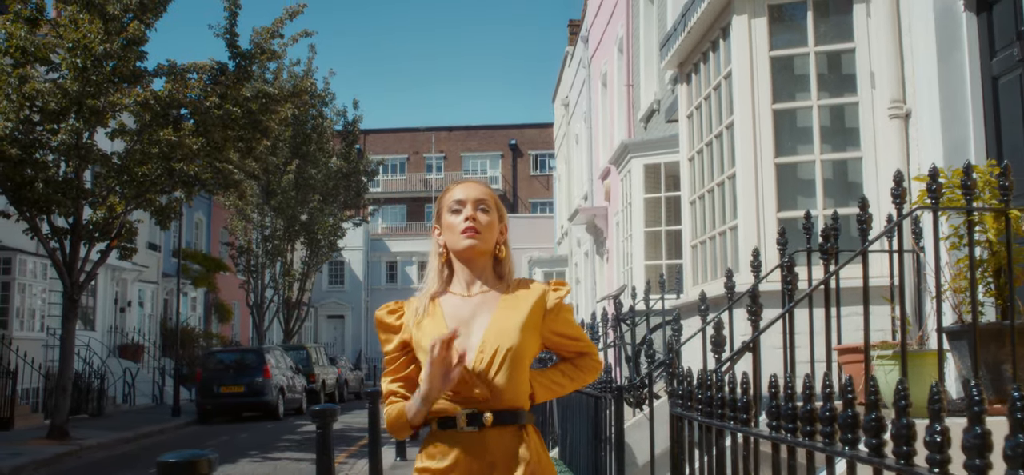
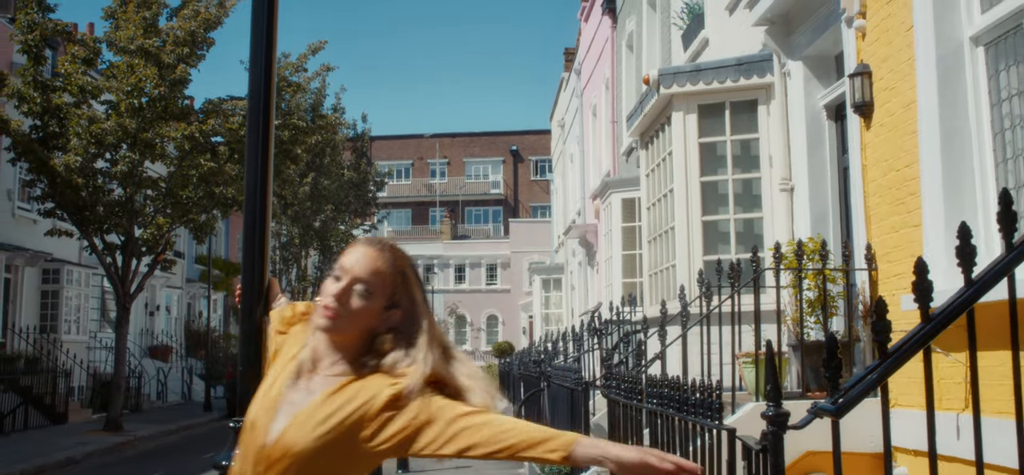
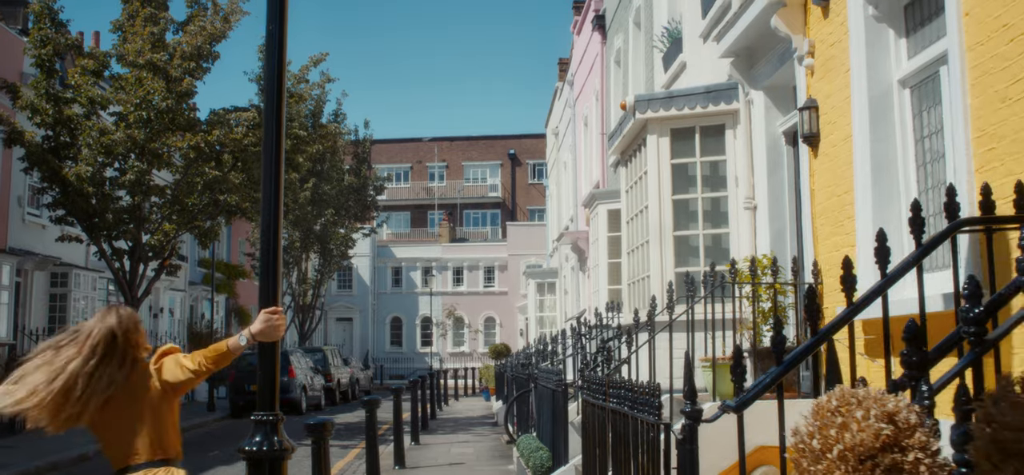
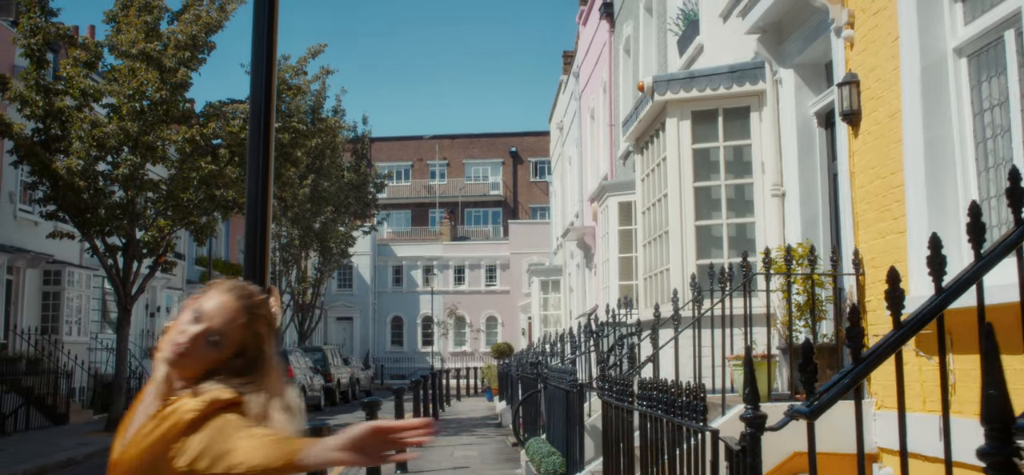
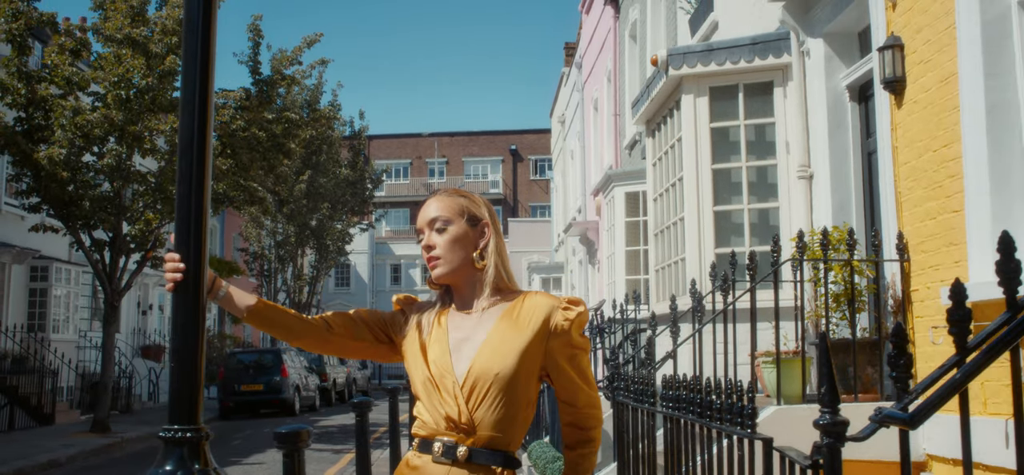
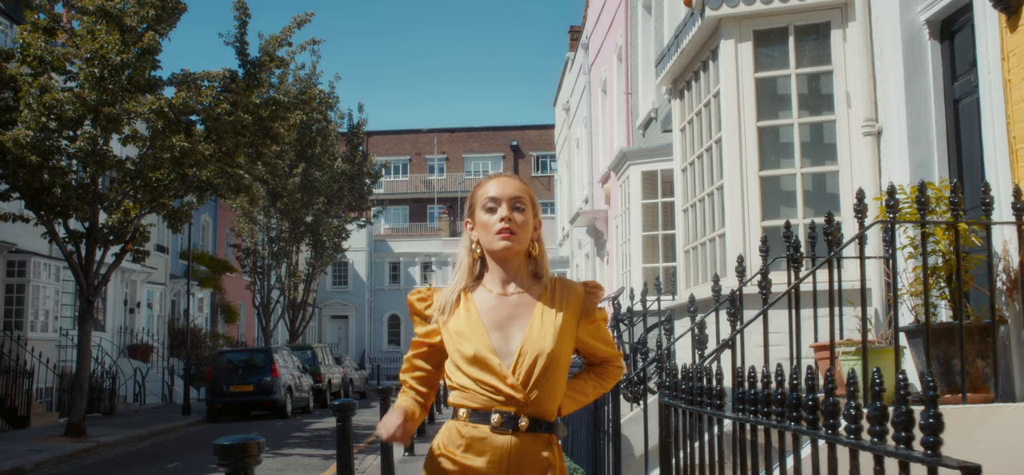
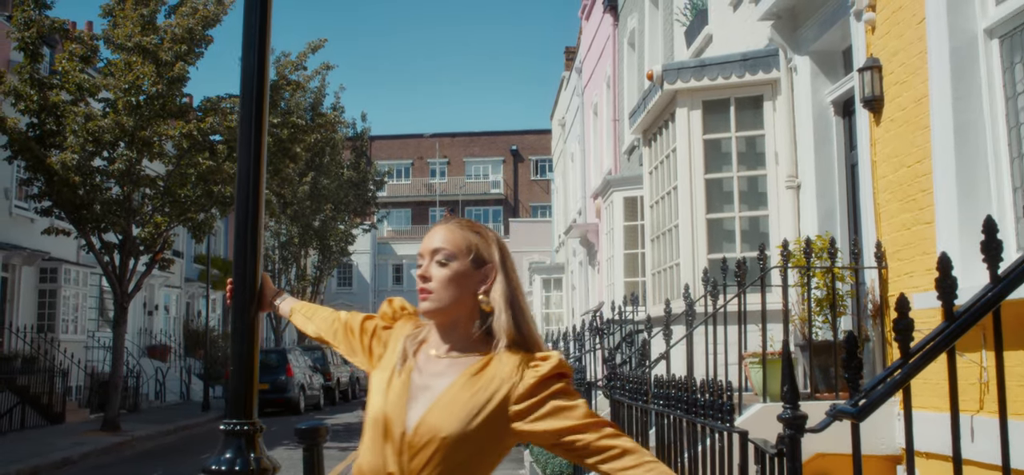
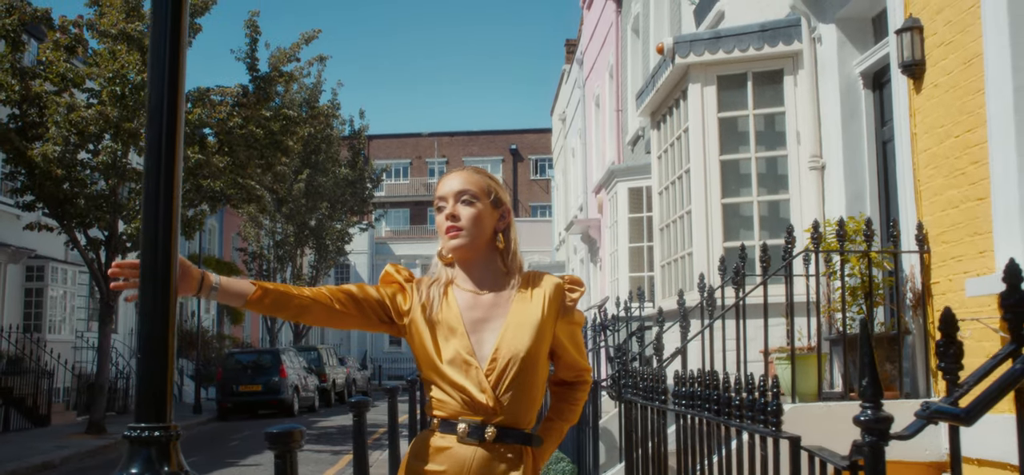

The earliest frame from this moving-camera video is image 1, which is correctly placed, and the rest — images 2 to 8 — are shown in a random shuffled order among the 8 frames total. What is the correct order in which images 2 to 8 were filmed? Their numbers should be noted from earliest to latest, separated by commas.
6, 8, 5, 7, 2, 4, 3
